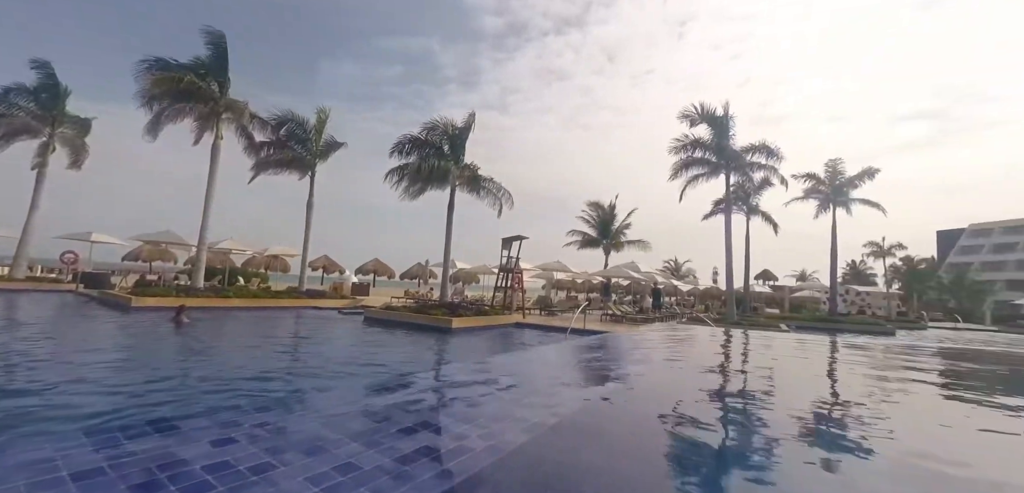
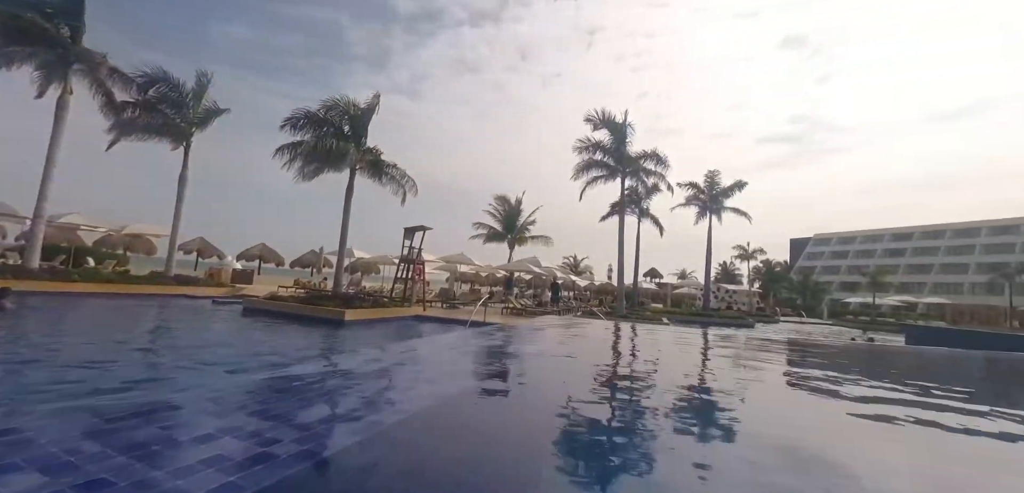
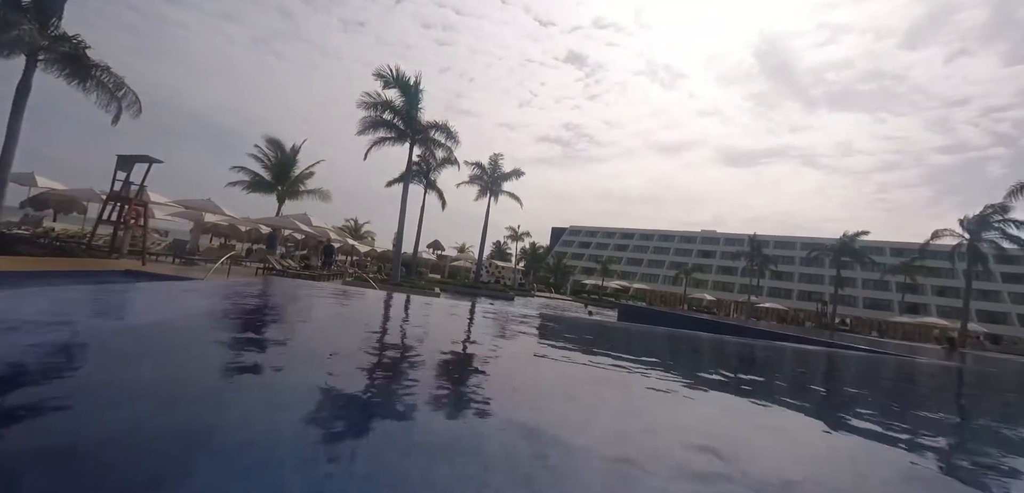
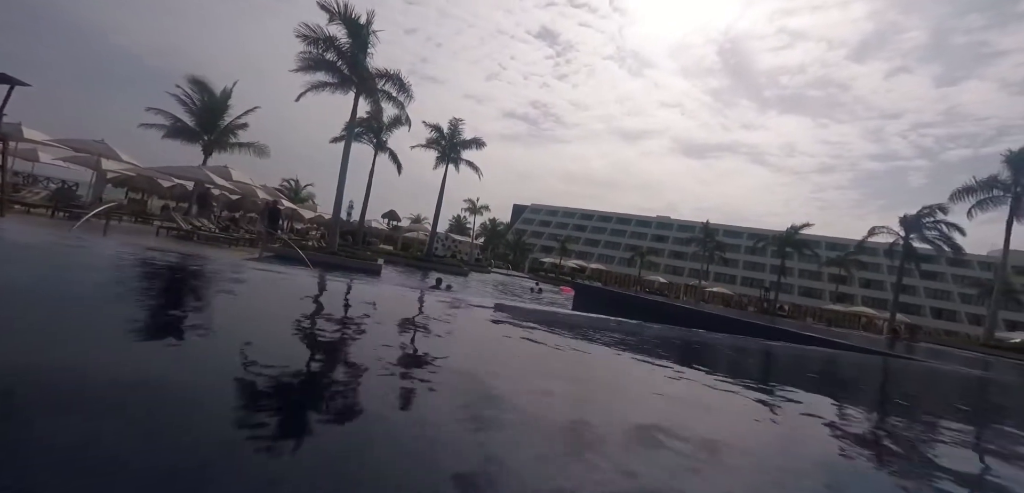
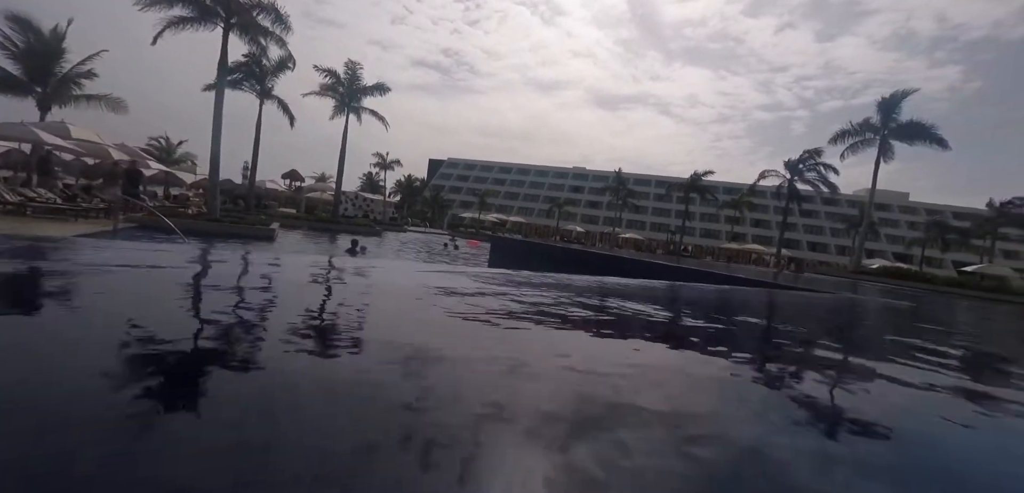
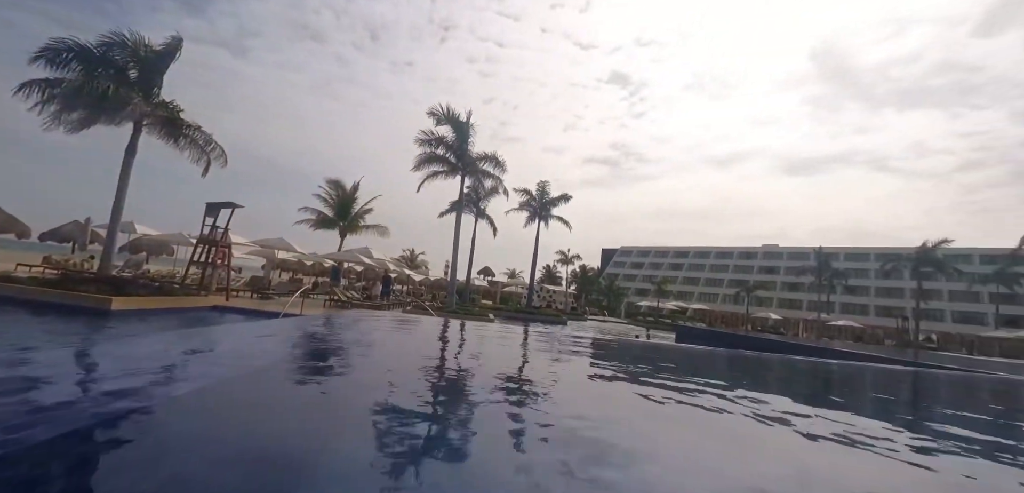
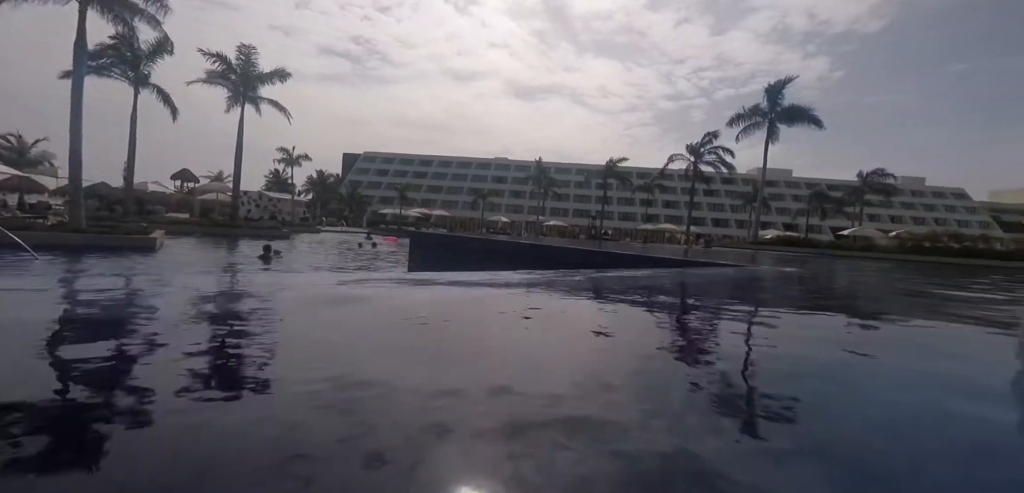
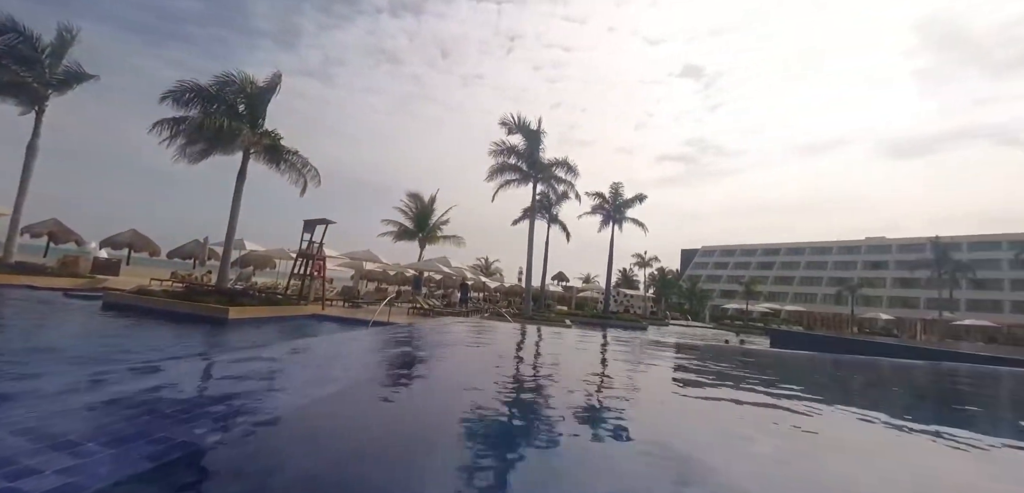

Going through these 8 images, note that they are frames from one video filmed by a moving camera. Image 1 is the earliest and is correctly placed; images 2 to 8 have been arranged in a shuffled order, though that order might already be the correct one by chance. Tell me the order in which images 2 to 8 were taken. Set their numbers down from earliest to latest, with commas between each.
2, 8, 6, 3, 4, 5, 7
